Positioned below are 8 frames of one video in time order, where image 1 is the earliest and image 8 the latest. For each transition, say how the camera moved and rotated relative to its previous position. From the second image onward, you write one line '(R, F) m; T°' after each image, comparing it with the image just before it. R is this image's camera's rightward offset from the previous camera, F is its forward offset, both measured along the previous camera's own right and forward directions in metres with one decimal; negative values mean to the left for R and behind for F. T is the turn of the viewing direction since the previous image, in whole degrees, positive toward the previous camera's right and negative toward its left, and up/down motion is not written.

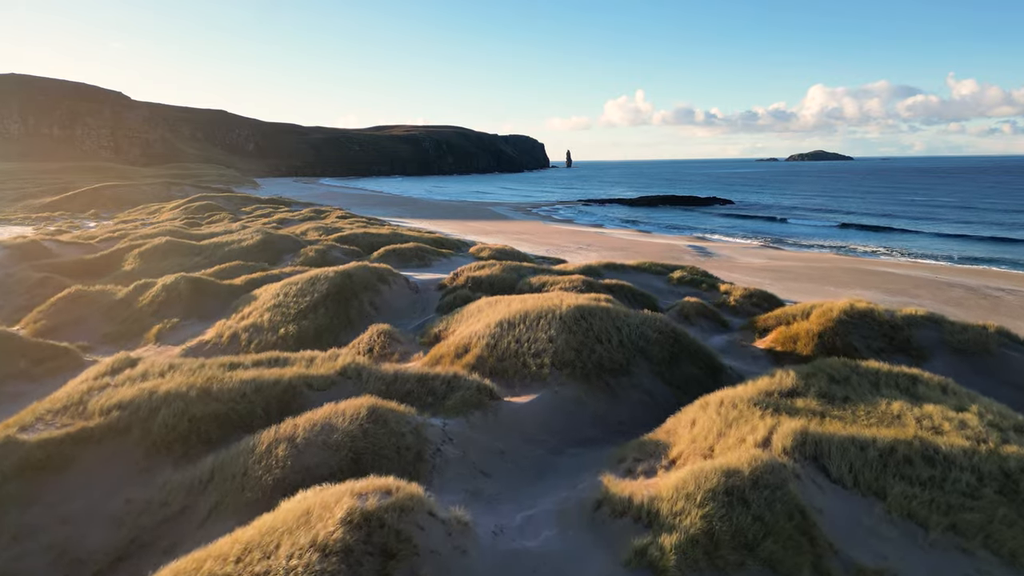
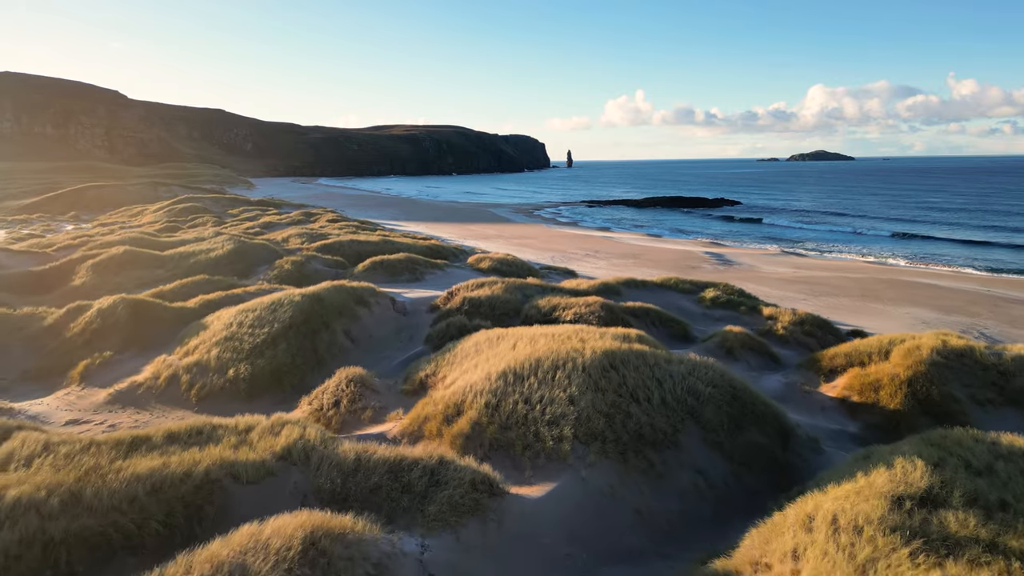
(-0.1, +2.6) m; 0°
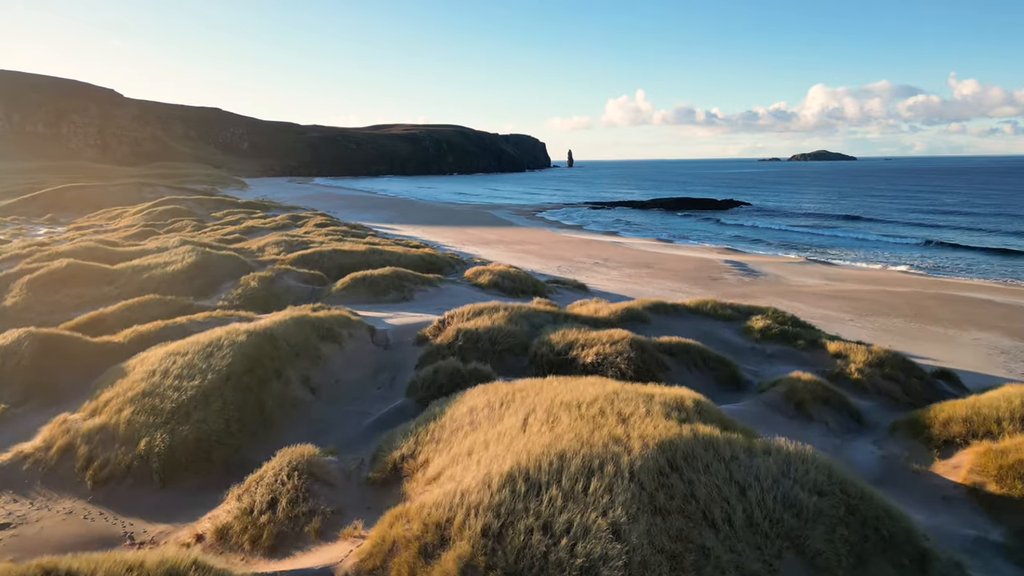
(-0.1, +2.7) m; 0°
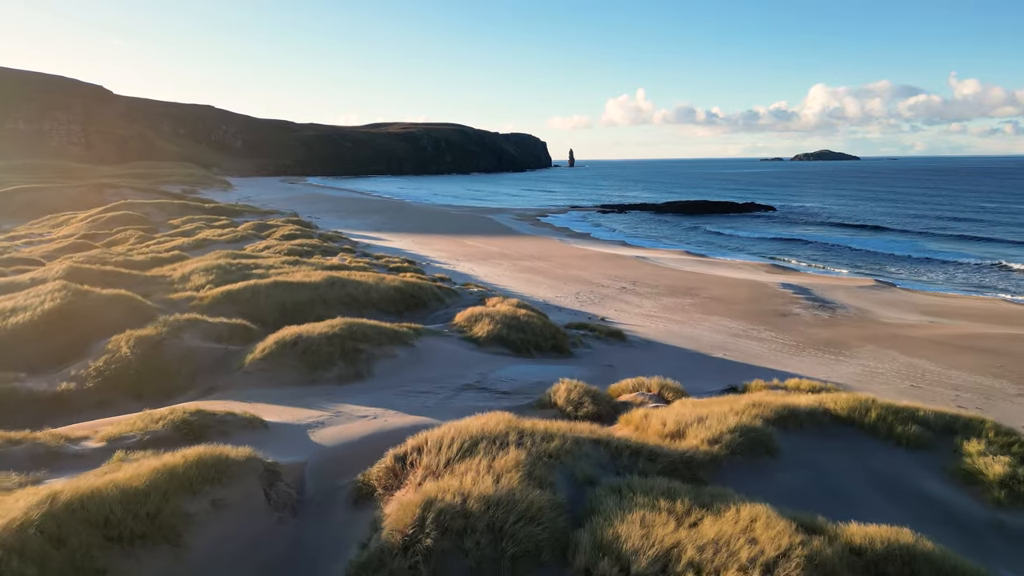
(-0.2, +5.6) m; 0°
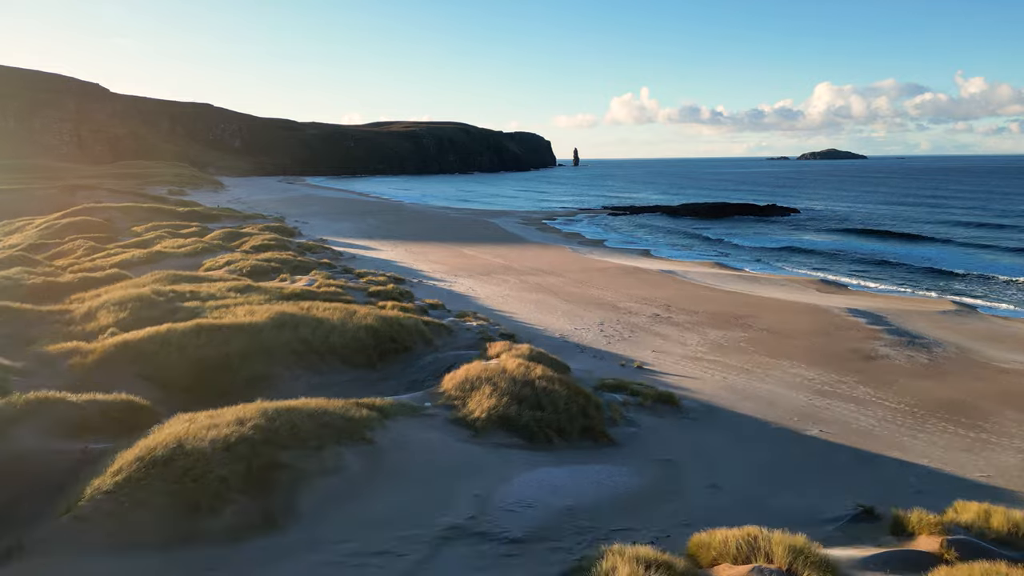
(-0.1, +4.1) m; 0°
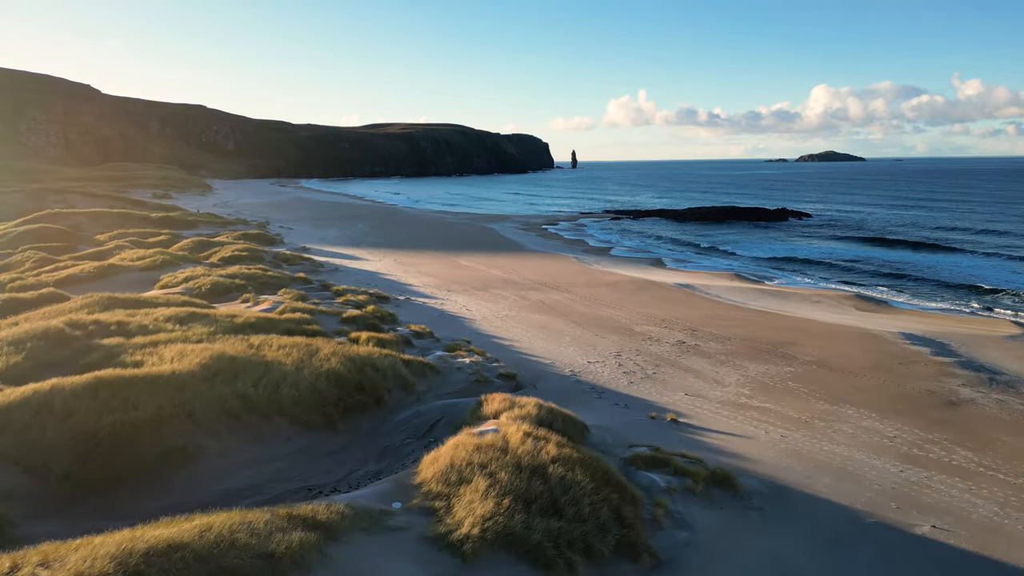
(-0.1, +2.7) m; 0°
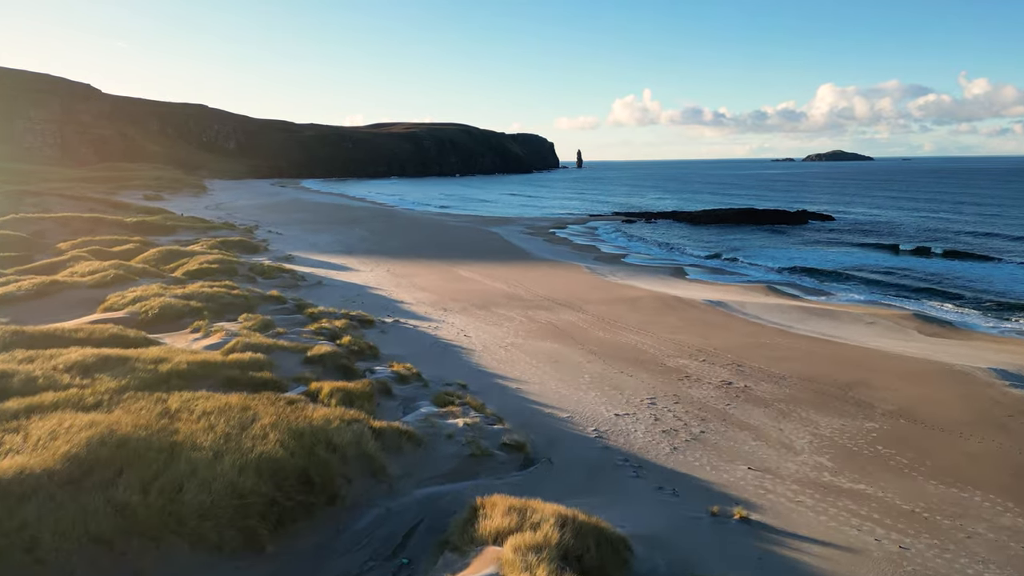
(0.0, +2.9) m; 0°
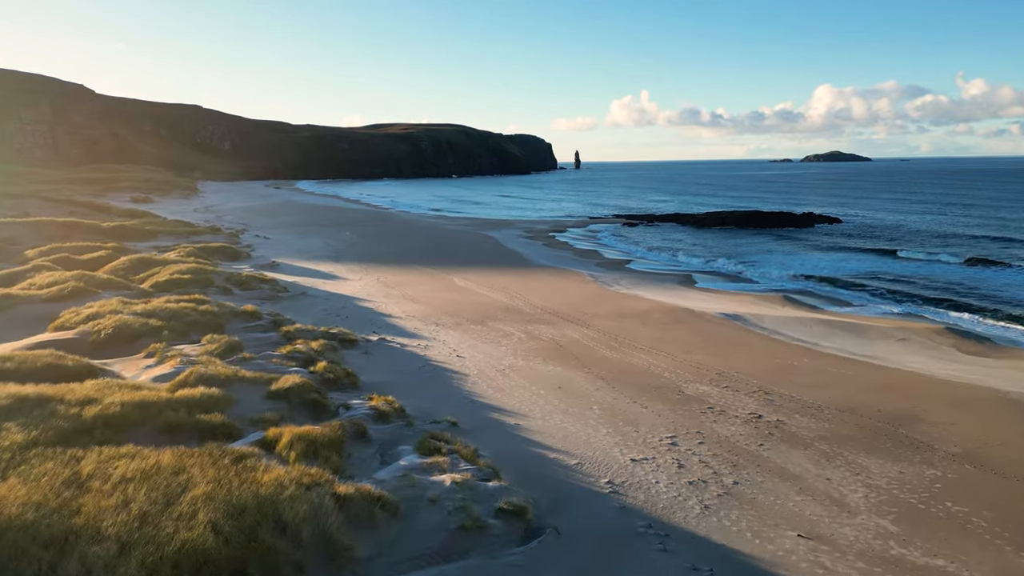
(0.0, +1.6) m; 0°
